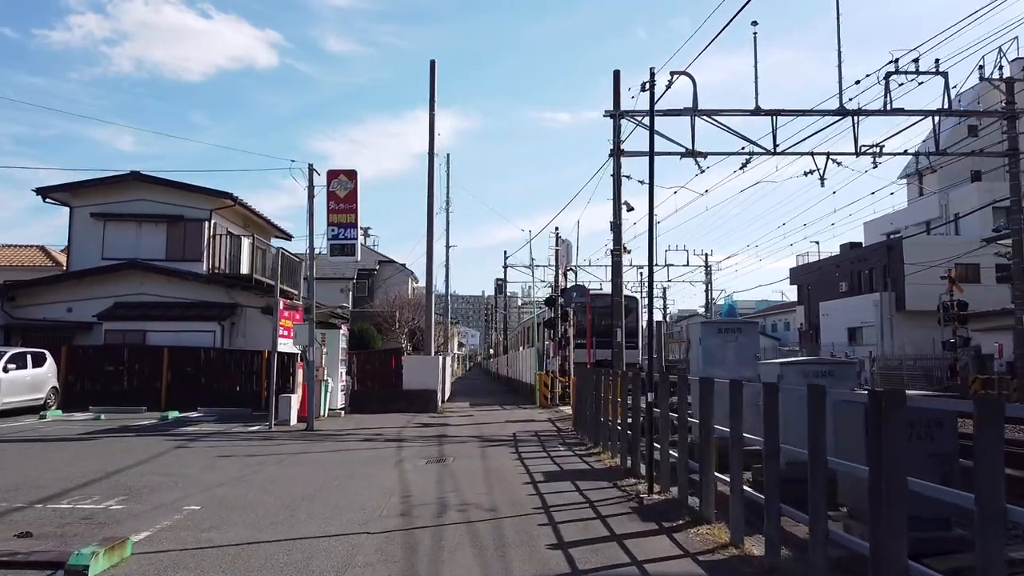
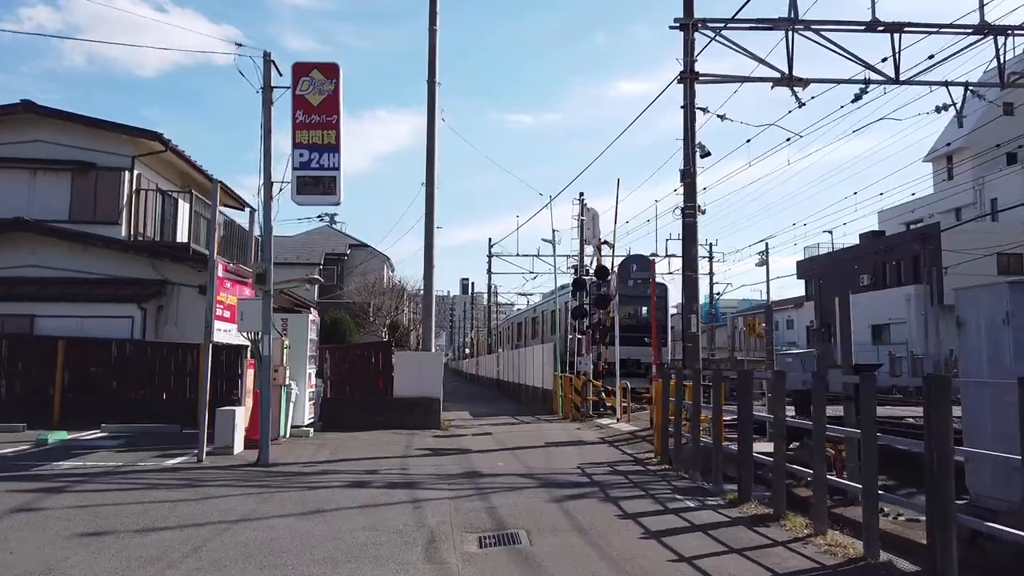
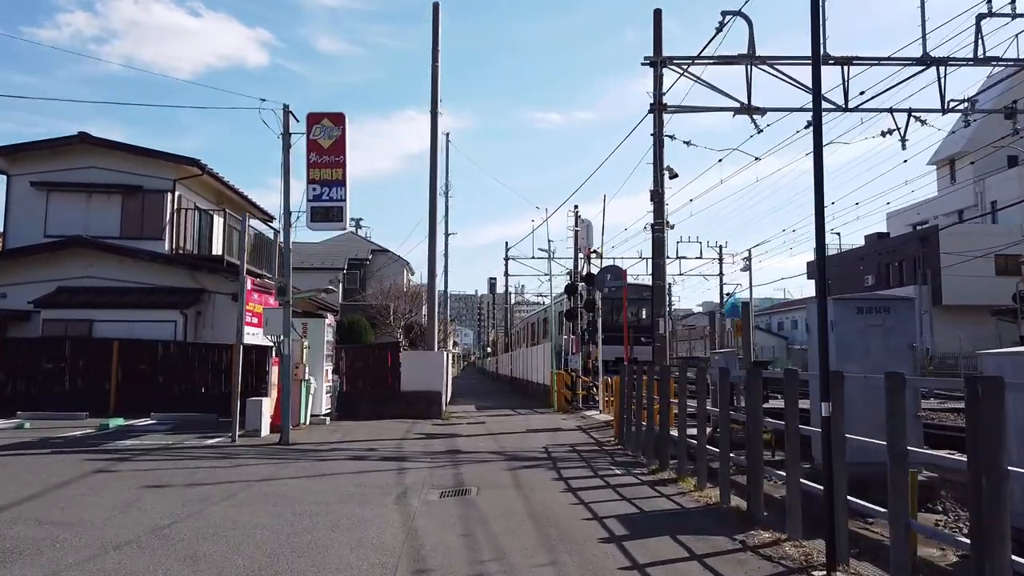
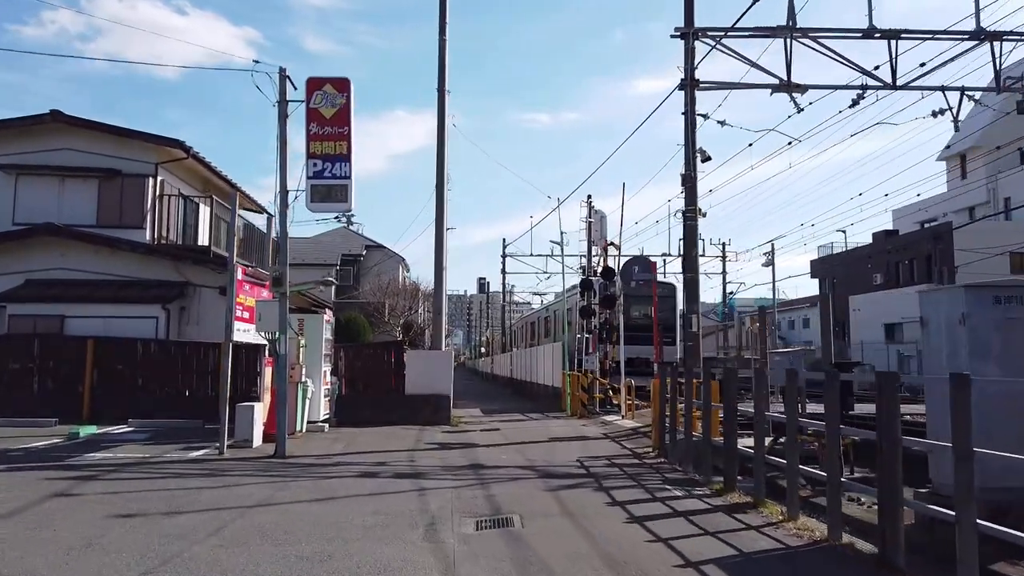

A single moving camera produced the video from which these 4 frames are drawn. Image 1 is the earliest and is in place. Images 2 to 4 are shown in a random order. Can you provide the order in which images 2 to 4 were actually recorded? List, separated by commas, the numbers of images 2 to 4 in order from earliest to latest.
3, 4, 2
